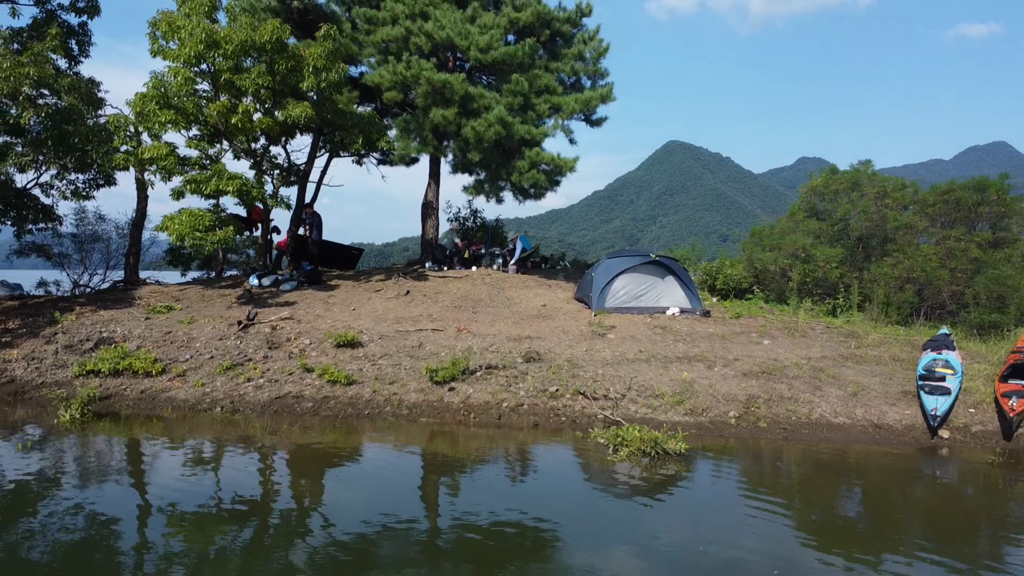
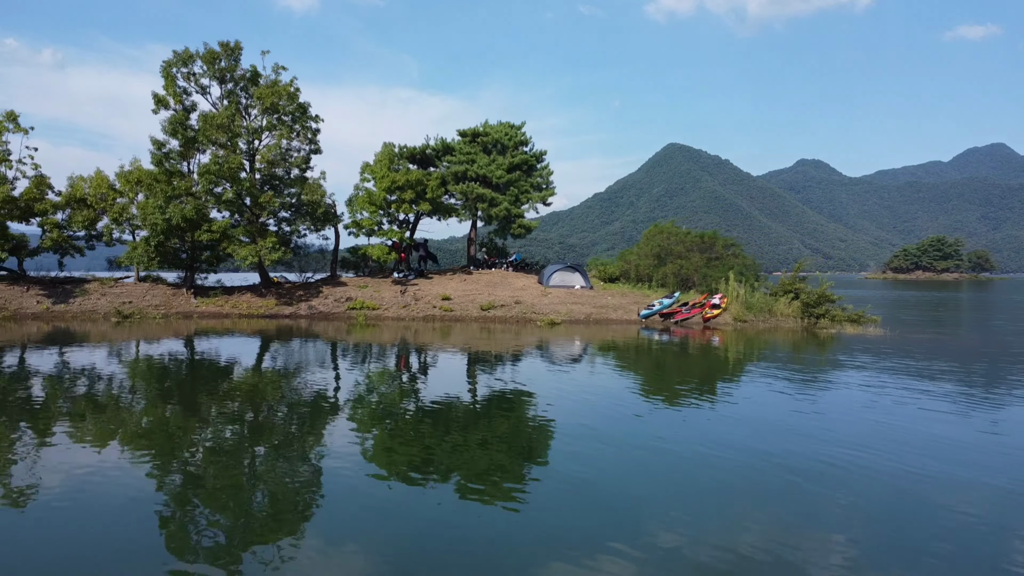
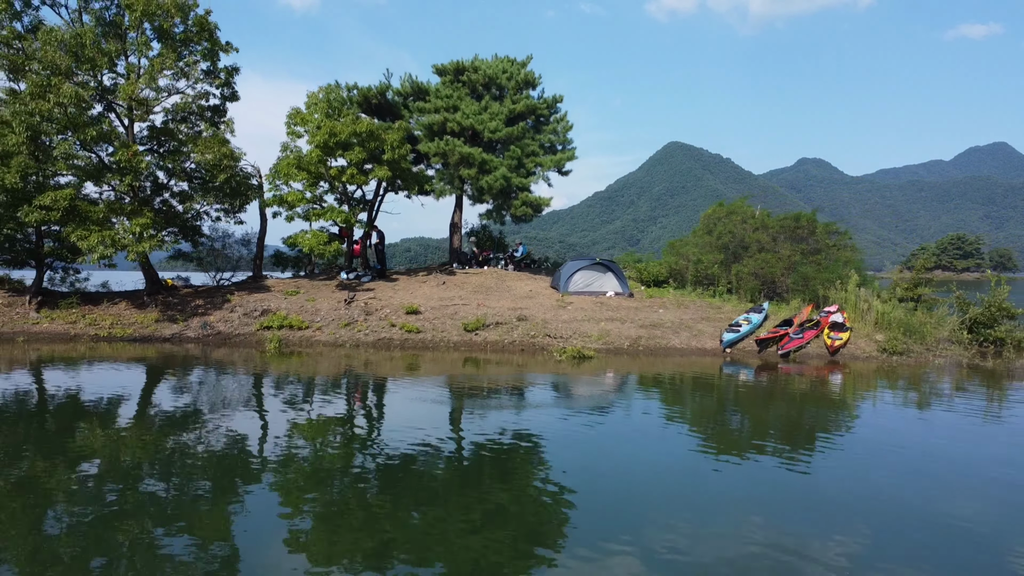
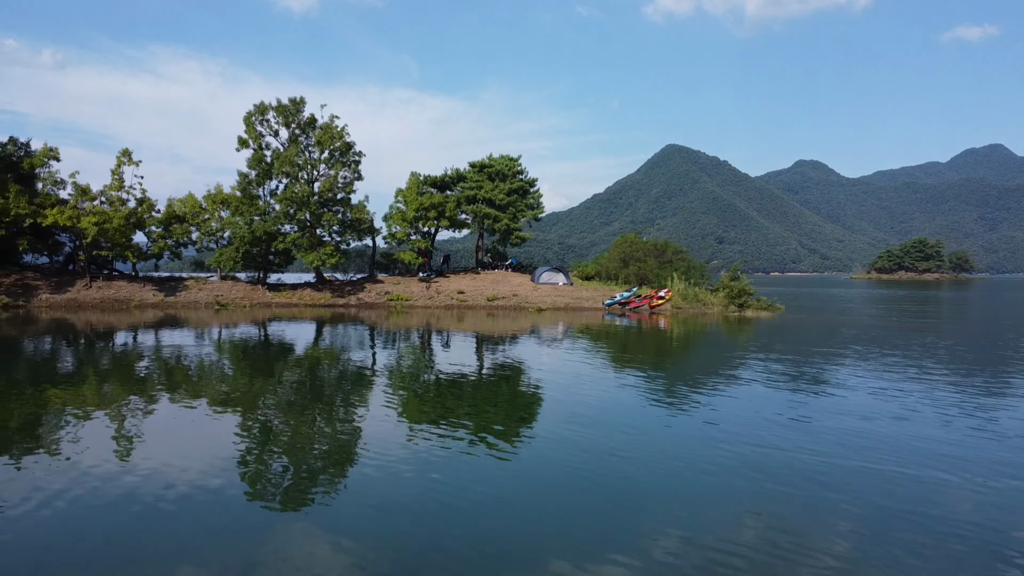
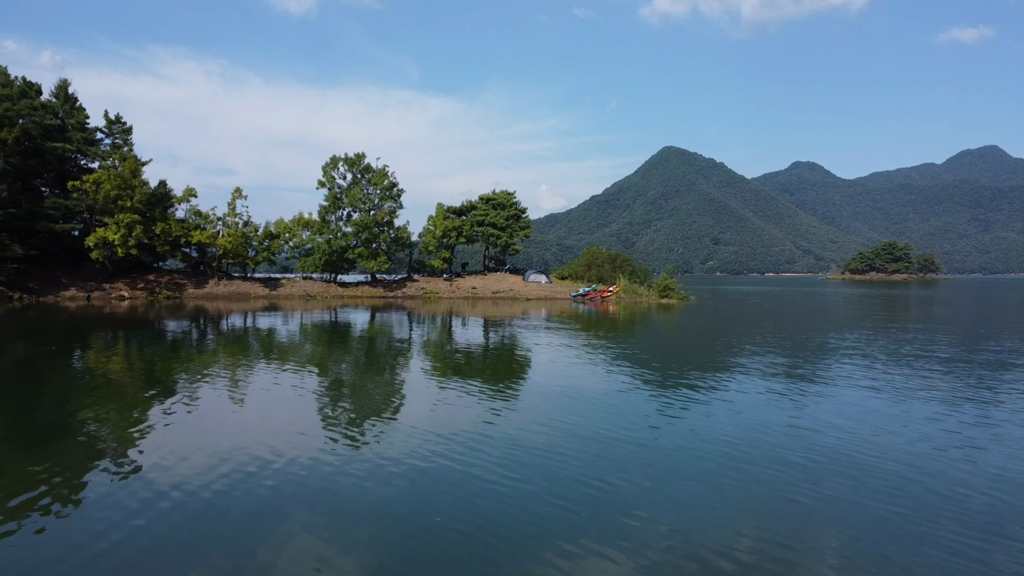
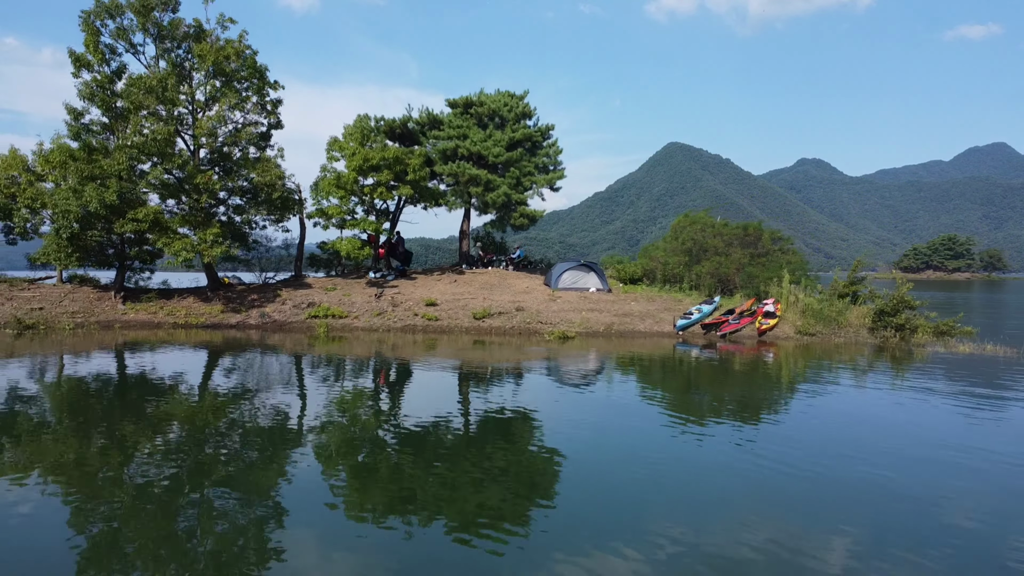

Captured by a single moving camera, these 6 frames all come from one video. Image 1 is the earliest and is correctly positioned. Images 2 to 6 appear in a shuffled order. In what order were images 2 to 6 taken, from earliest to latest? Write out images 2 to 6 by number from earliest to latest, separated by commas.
3, 6, 2, 4, 5
